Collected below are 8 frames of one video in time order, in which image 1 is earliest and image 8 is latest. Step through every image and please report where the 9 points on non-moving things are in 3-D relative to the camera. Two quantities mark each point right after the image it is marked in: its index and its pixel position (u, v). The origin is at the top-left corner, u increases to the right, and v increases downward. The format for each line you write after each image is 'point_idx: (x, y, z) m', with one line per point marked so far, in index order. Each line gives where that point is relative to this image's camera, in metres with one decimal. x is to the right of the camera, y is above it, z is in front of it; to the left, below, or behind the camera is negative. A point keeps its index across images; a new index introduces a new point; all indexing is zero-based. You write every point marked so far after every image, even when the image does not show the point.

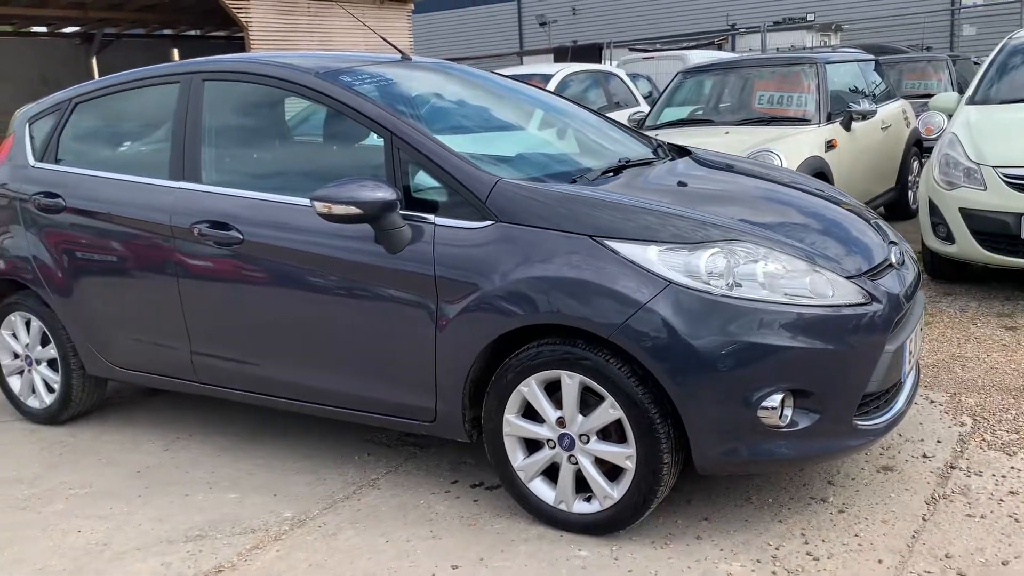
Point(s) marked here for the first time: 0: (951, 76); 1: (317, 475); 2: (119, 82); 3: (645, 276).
0: (+5.3, +2.6, +10.8) m
1: (-0.7, -0.7, +3.4) m
2: (-1.7, +0.9, +3.9) m
3: (+0.4, 0.0, +2.6) m
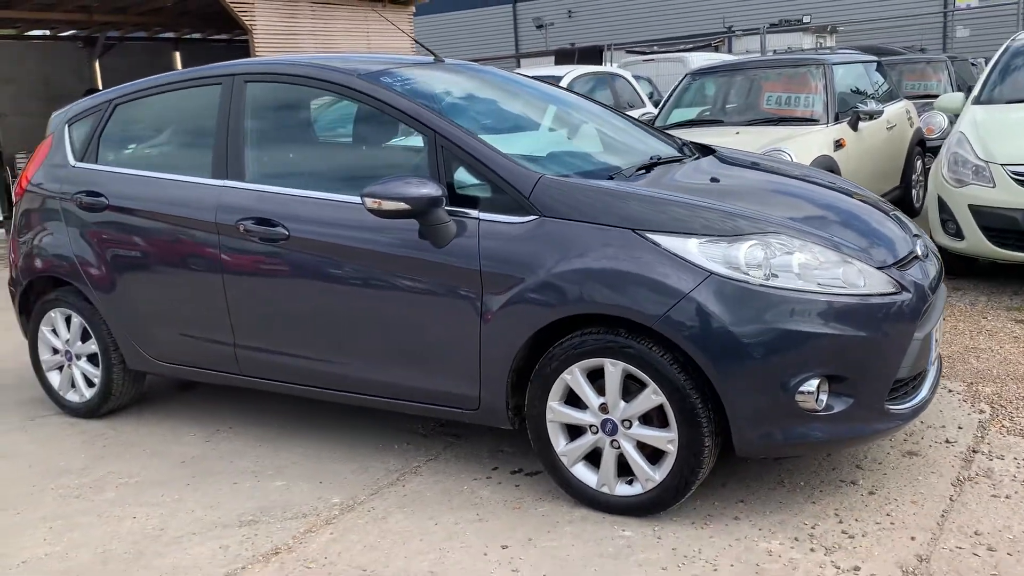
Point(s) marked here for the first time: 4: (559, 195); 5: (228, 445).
0: (+5.3, +2.6, +11.0) m
1: (-0.6, -0.7, +3.5) m
2: (-1.6, +0.9, +4.0) m
3: (+0.5, +0.1, +2.8) m
4: (+0.2, +0.3, +3.0) m
5: (-1.2, -0.7, +3.8) m
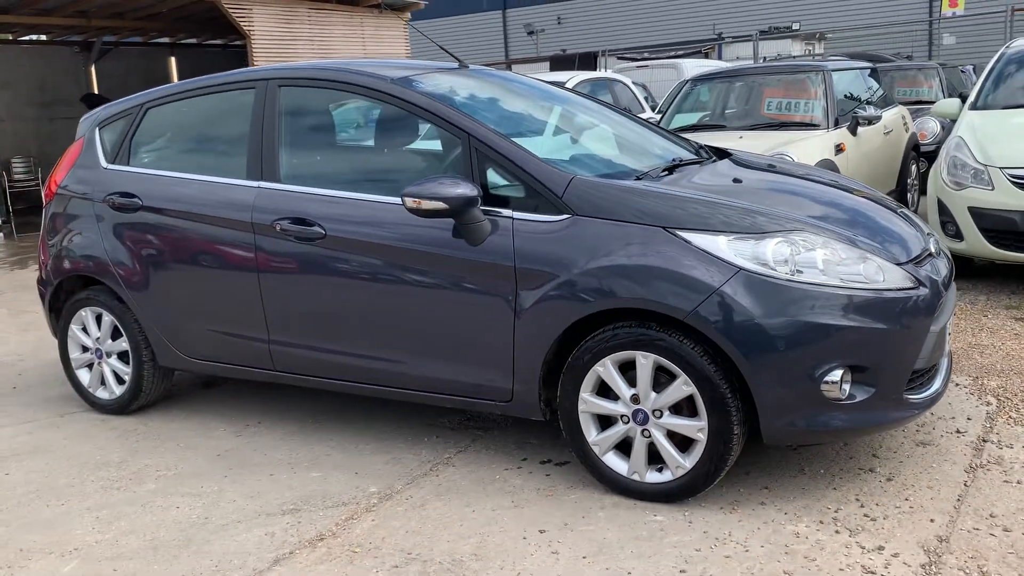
0: (+5.3, +2.5, +11.2) m
1: (-0.5, -0.7, +3.6) m
2: (-1.5, +0.9, +4.1) m
3: (+0.7, +0.1, +2.9) m
4: (+0.3, +0.3, +3.1) m
5: (-1.1, -0.7, +3.9) m
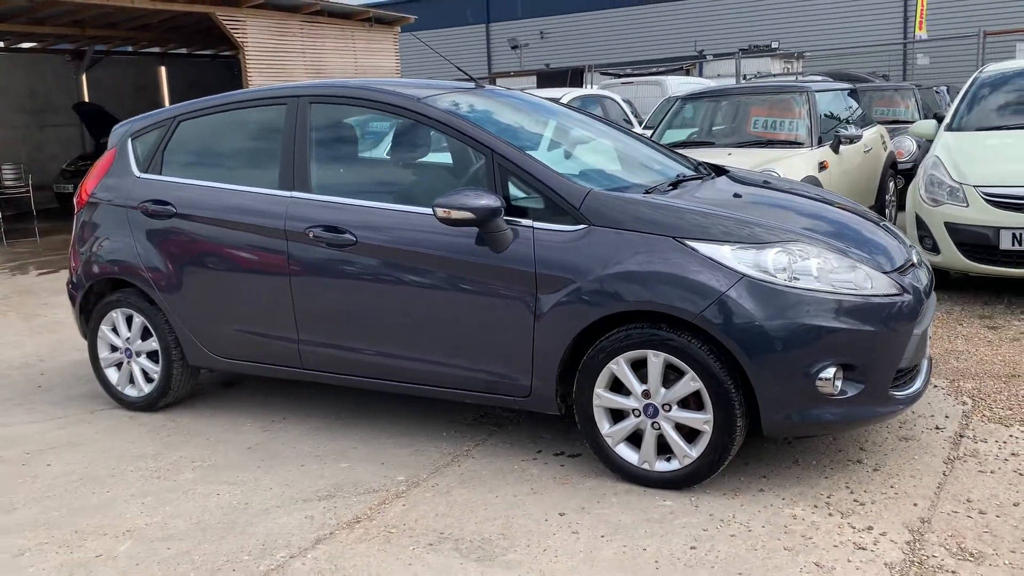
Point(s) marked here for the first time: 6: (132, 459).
0: (+5.2, +2.4, +11.6) m
1: (-0.4, -0.7, +3.9) m
2: (-1.4, +0.9, +4.4) m
3: (+0.8, +0.1, +3.2) m
4: (+0.4, +0.3, +3.4) m
5: (-1.0, -0.7, +4.2) m
6: (-1.7, -0.7, +3.9) m
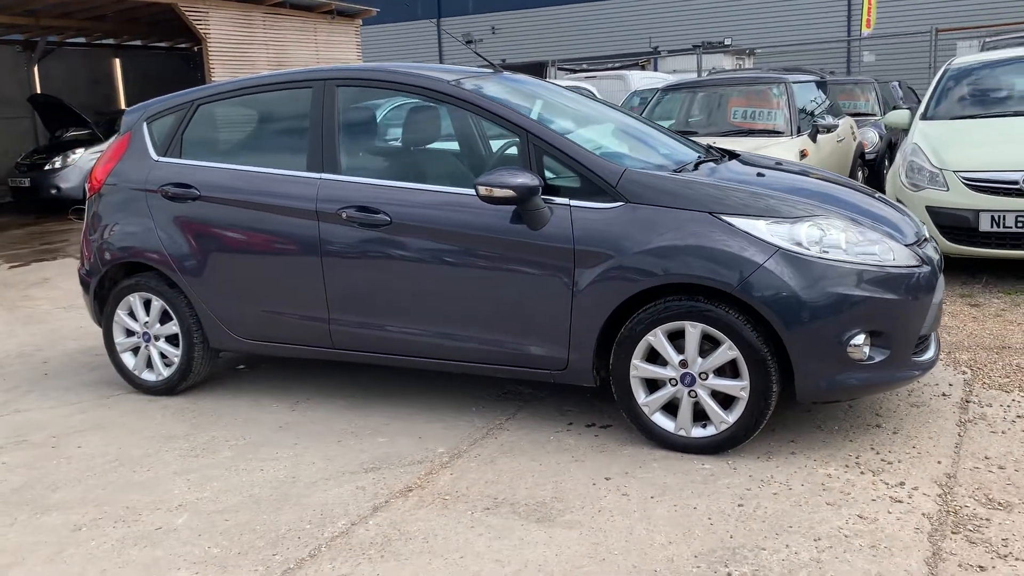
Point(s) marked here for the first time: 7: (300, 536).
0: (+4.9, +2.6, +12.0) m
1: (-0.3, -0.6, +4.0) m
2: (-1.3, +1.0, +4.4) m
3: (+0.9, +0.2, +3.3) m
4: (+0.5, +0.4, +3.5) m
5: (-0.9, -0.6, +4.2) m
6: (-1.5, -0.7, +3.9) m
7: (-0.7, -0.8, +3.0) m
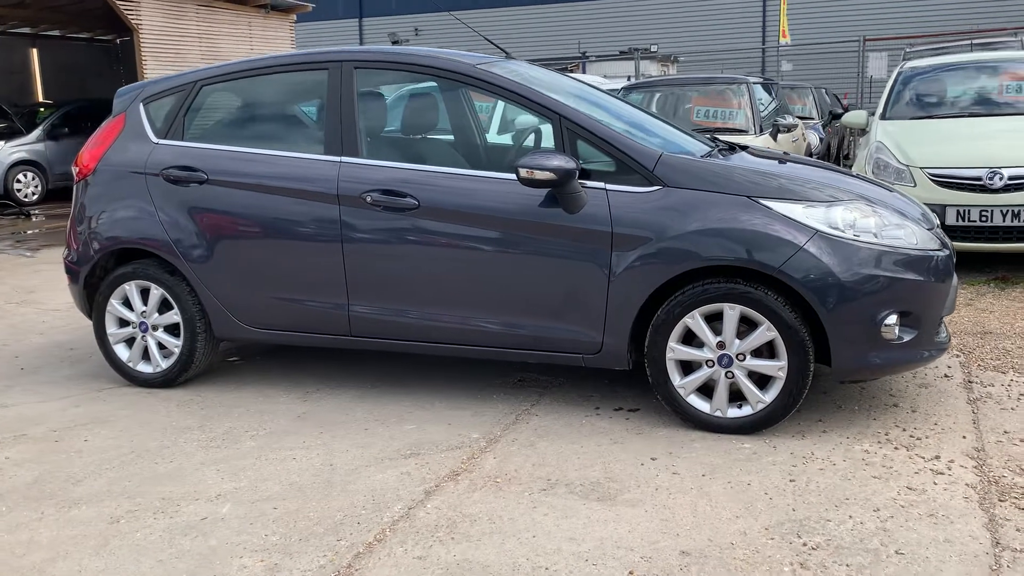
0: (+4.2, +2.6, +12.5) m
1: (-0.2, -0.5, +3.9) m
2: (-1.2, +1.1, +4.3) m
3: (+1.1, +0.2, +3.4) m
4: (+0.7, +0.5, +3.6) m
5: (-0.8, -0.5, +4.1) m
6: (-1.4, -0.6, +3.8) m
7: (-0.5, -0.8, +2.9) m
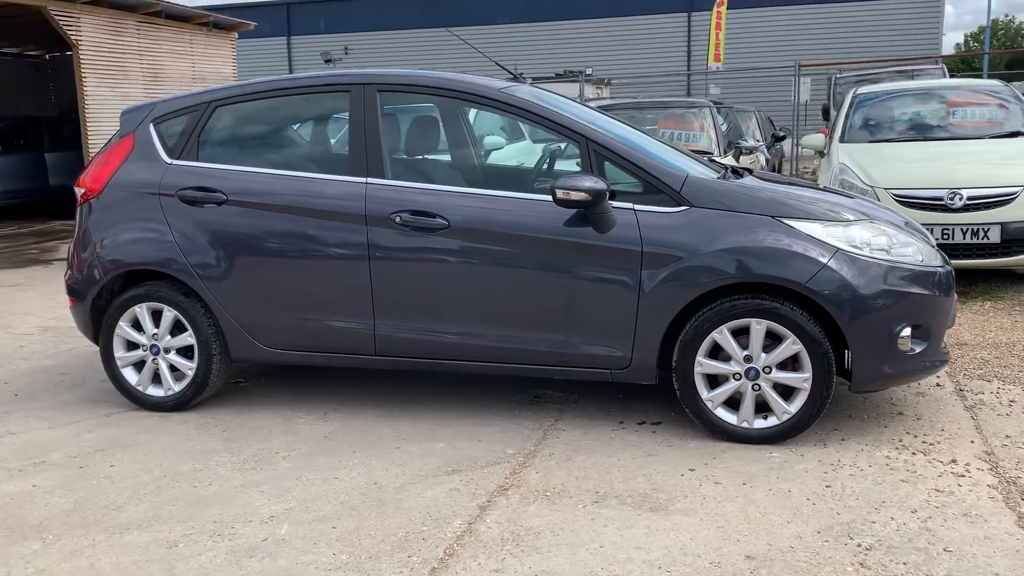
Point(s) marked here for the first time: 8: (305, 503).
0: (+3.5, +2.4, +12.9) m
1: (-0.1, -0.6, +4.0) m
2: (-1.2, +1.0, +4.3) m
3: (+1.2, +0.2, +3.6) m
4: (+0.8, +0.4, +3.7) m
5: (-0.7, -0.6, +4.1) m
6: (-1.3, -0.7, +3.7) m
7: (-0.3, -0.8, +2.9) m
8: (-0.8, -0.8, +3.2) m
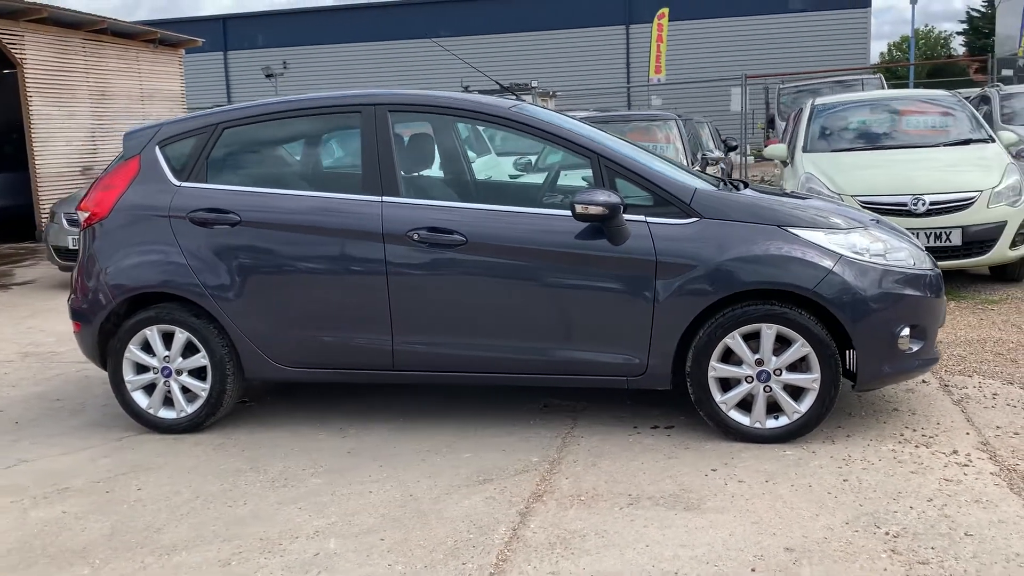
0: (+3.0, +2.3, +13.3) m
1: (0.0, -0.7, +4.1) m
2: (-1.2, +0.9, +4.3) m
3: (+1.3, +0.2, +3.8) m
4: (+0.9, +0.4, +3.9) m
5: (-0.7, -0.7, +4.2) m
6: (-1.2, -0.8, +3.8) m
7: (-0.1, -0.9, +3.0) m
8: (-0.6, -0.8, +3.3) m
